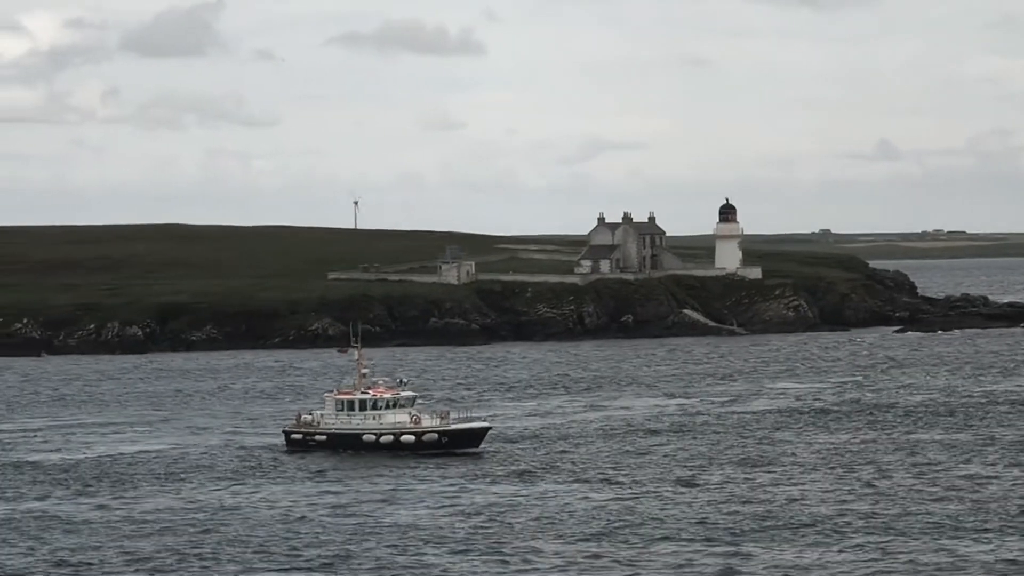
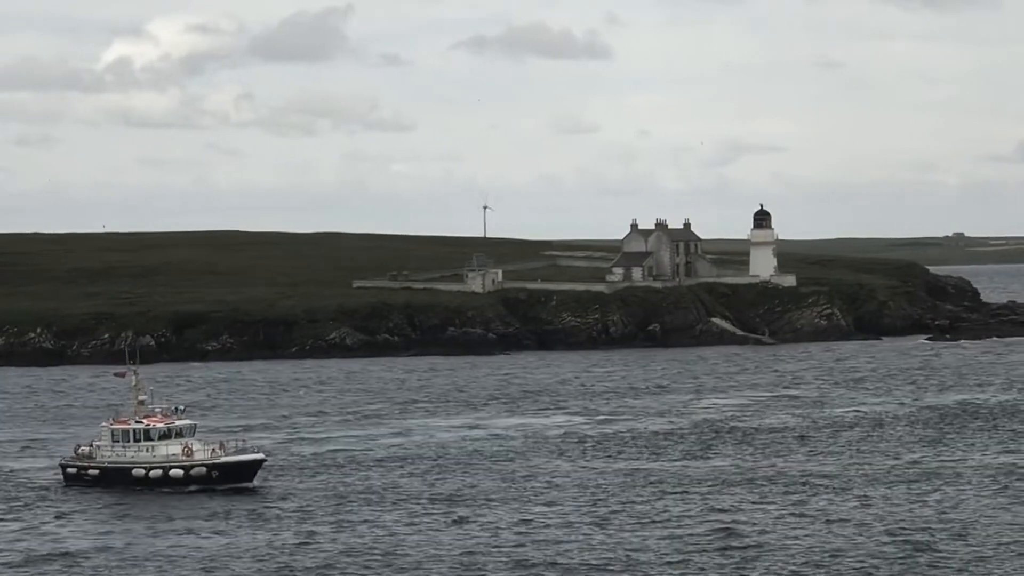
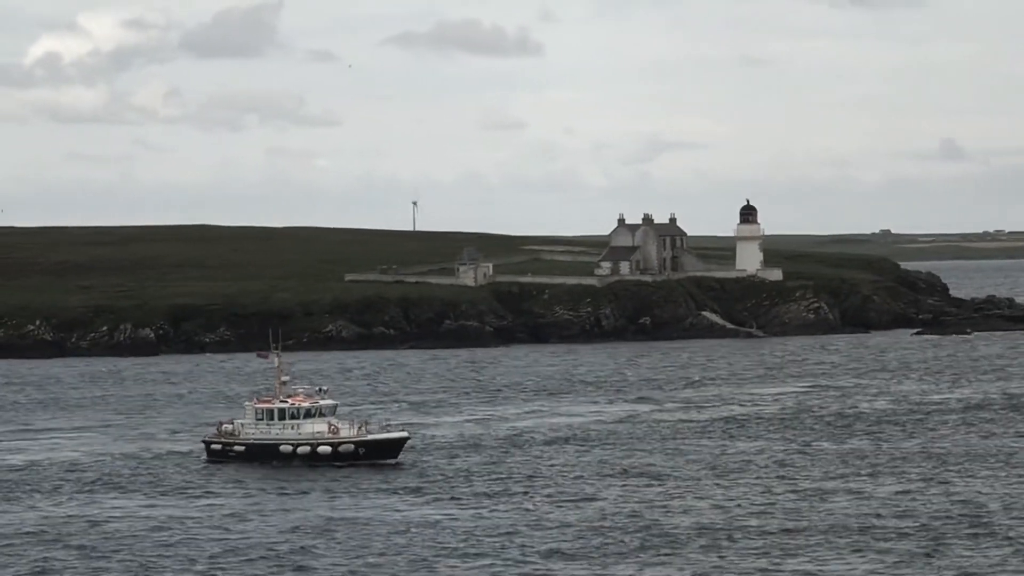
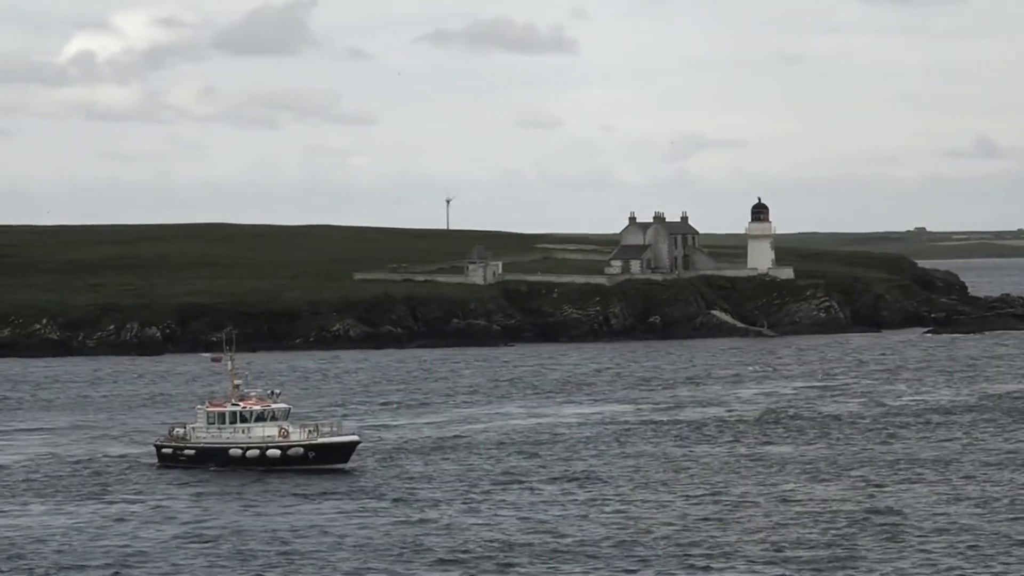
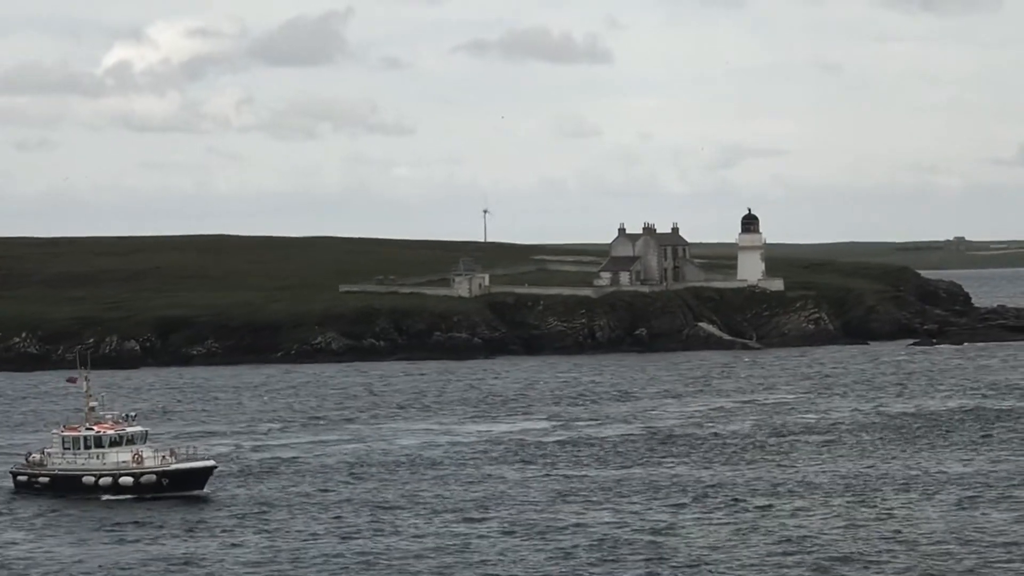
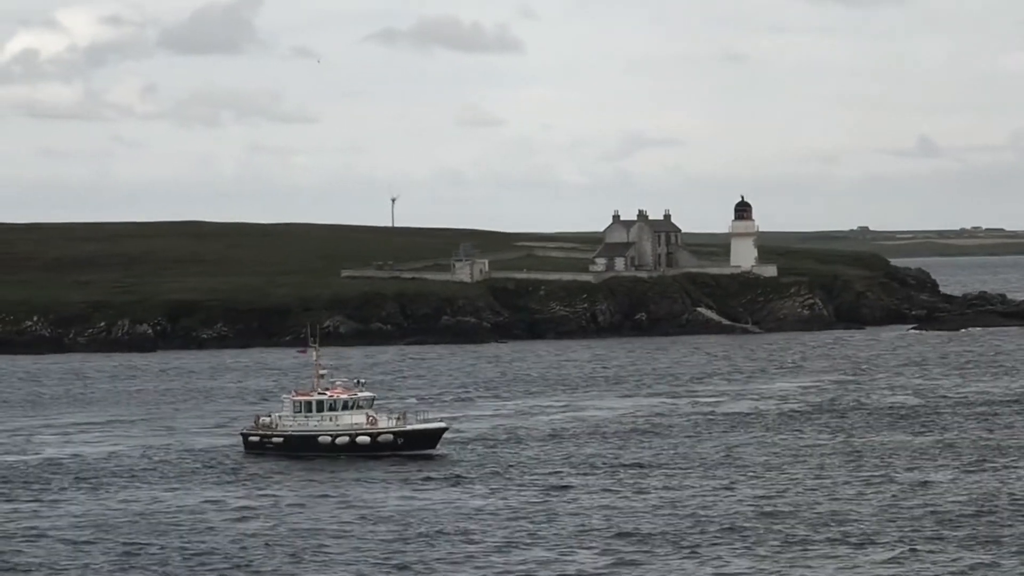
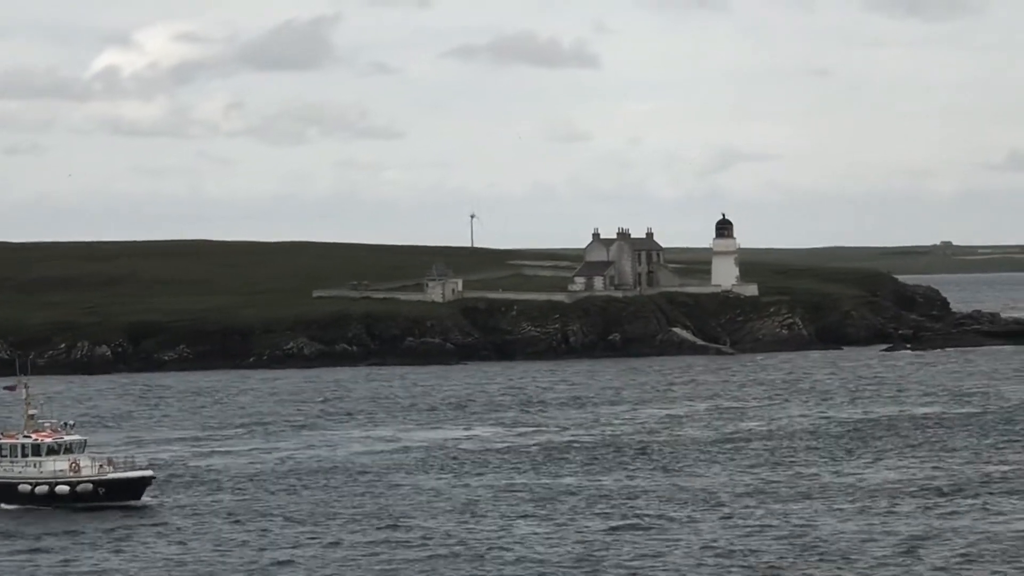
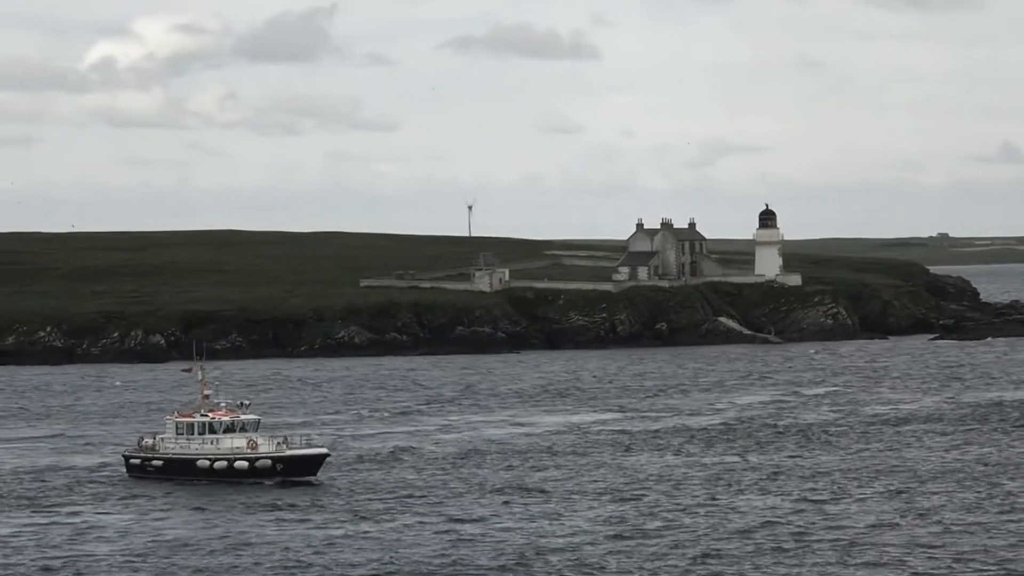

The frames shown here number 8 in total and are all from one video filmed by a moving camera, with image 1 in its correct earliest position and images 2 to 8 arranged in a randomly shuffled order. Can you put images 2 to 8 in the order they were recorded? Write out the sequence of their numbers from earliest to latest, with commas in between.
6, 3, 4, 8, 2, 5, 7
